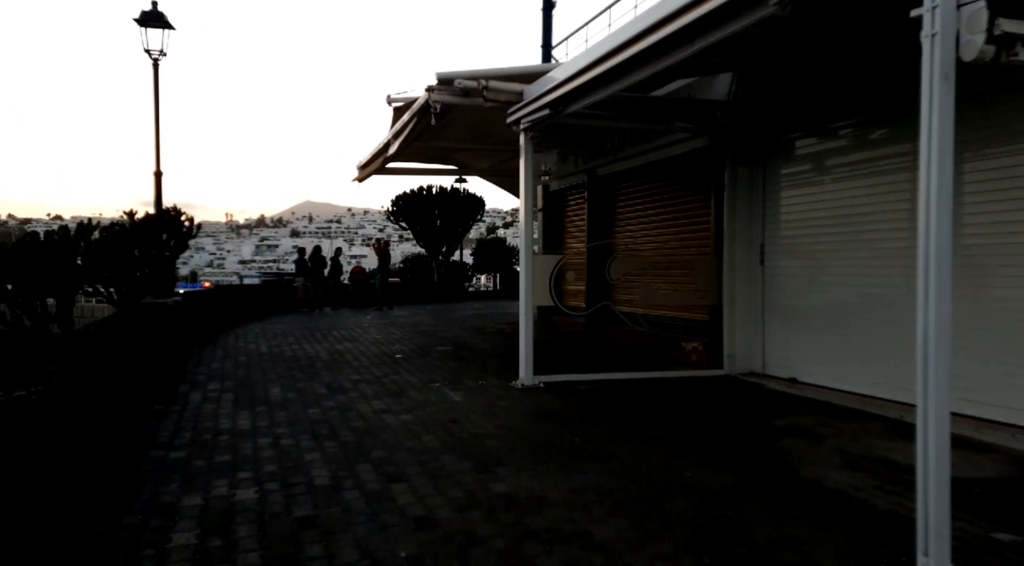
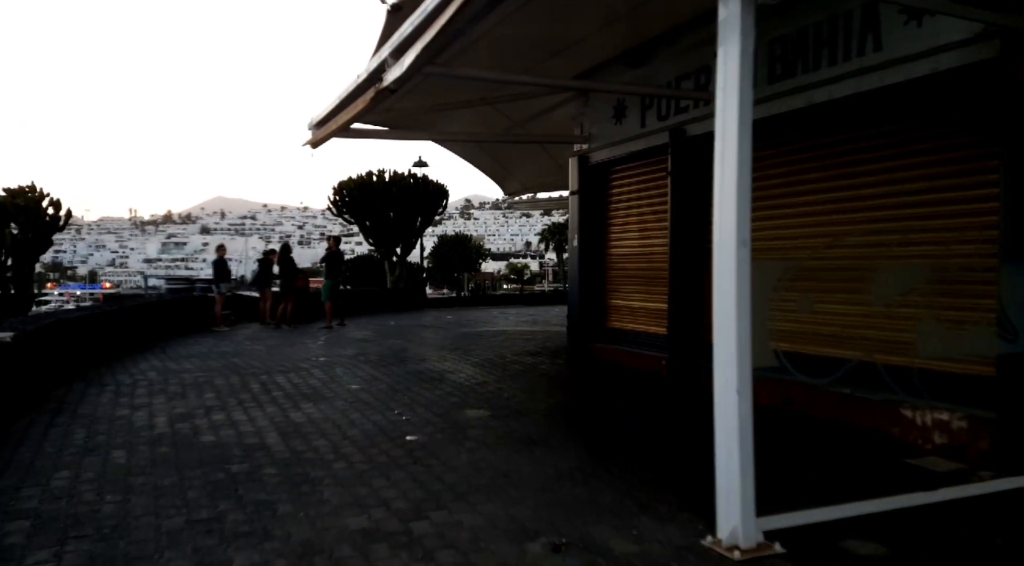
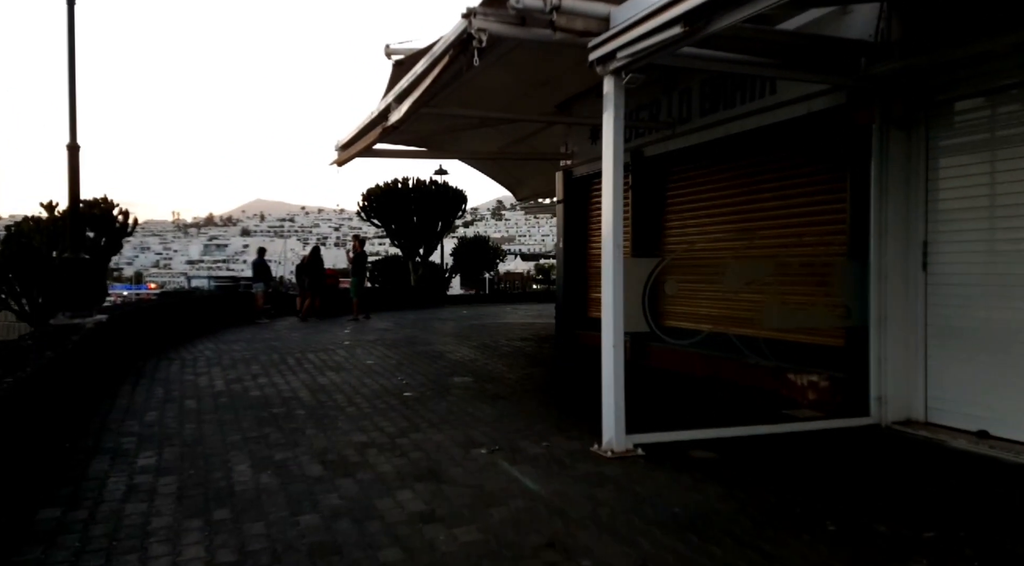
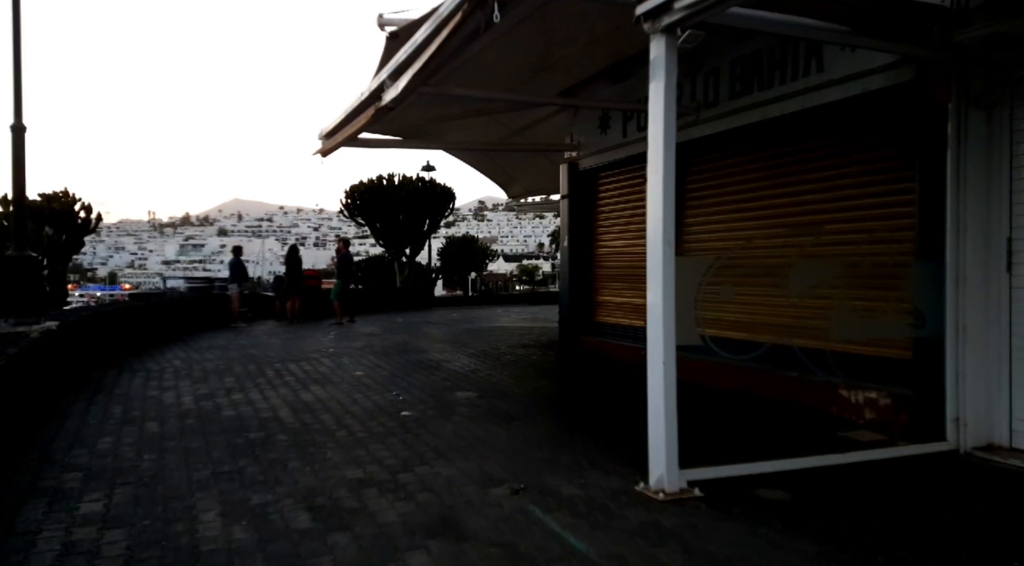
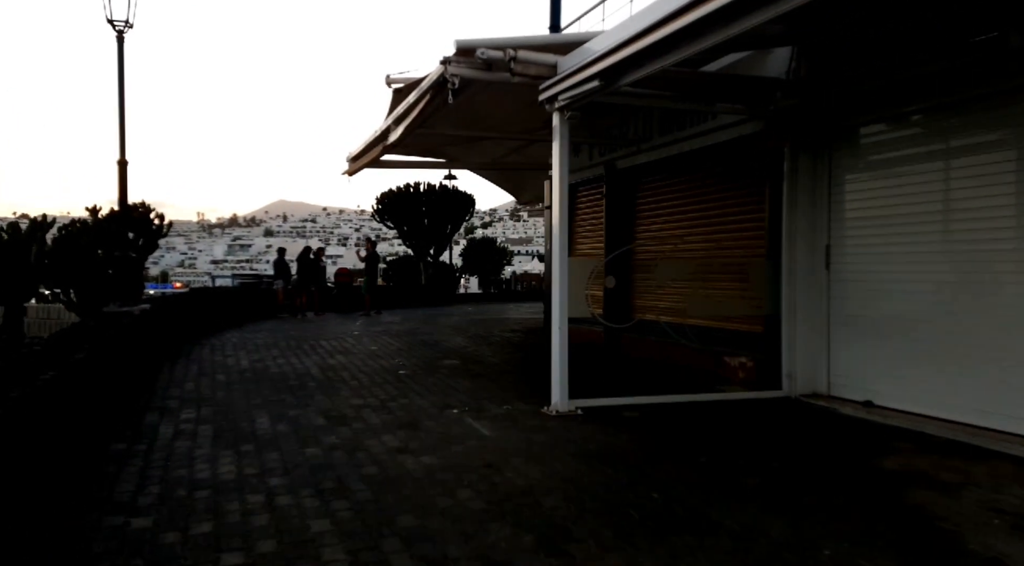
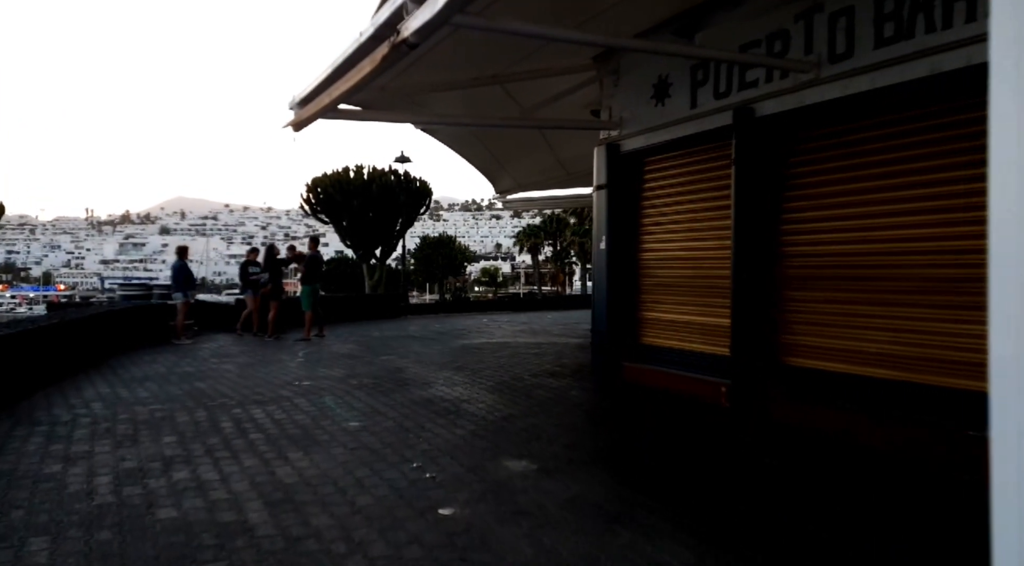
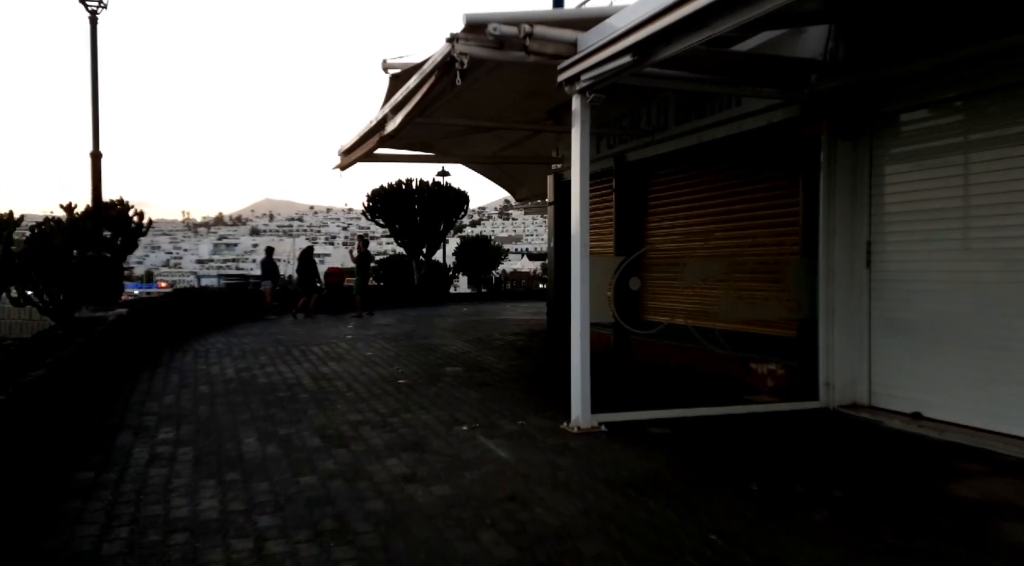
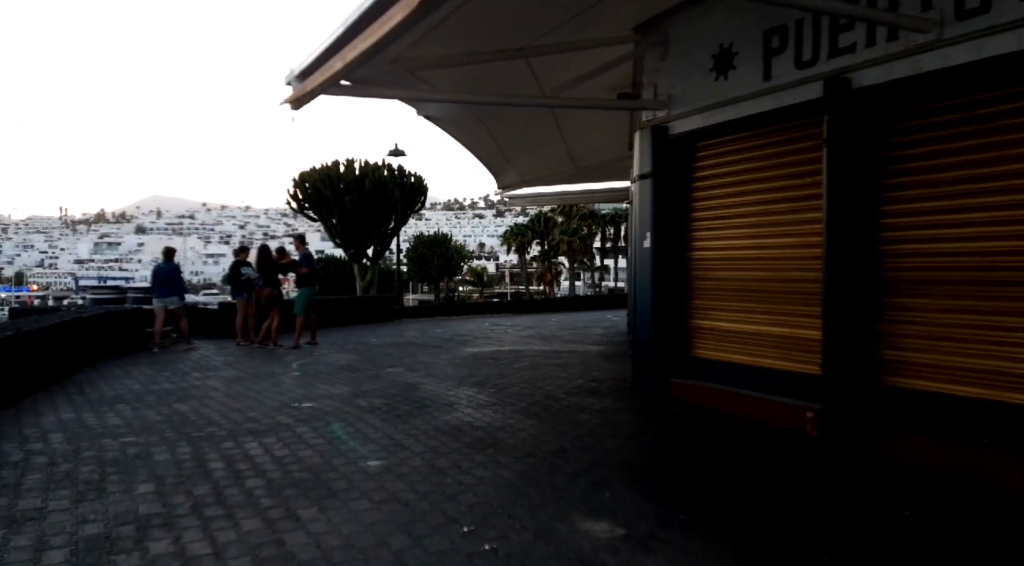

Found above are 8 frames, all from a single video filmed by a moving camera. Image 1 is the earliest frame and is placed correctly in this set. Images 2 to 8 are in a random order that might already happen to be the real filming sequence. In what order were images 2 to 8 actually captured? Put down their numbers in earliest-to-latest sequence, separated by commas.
5, 7, 3, 4, 2, 6, 8
